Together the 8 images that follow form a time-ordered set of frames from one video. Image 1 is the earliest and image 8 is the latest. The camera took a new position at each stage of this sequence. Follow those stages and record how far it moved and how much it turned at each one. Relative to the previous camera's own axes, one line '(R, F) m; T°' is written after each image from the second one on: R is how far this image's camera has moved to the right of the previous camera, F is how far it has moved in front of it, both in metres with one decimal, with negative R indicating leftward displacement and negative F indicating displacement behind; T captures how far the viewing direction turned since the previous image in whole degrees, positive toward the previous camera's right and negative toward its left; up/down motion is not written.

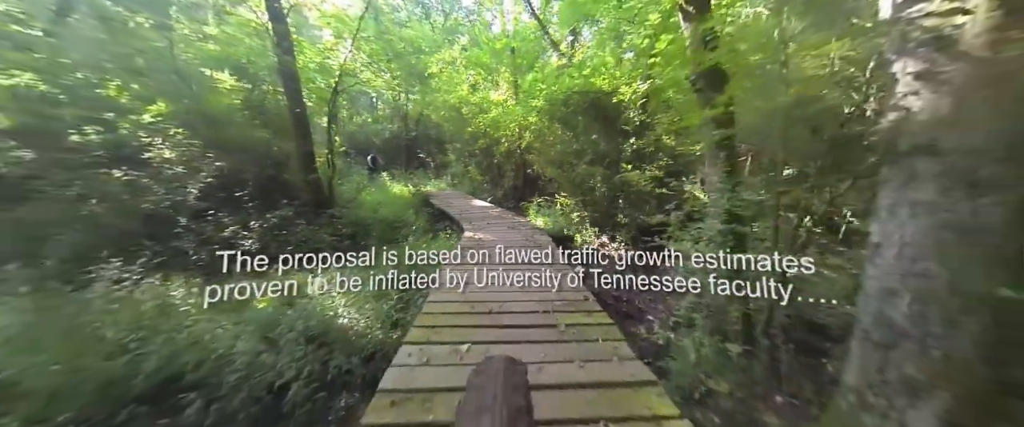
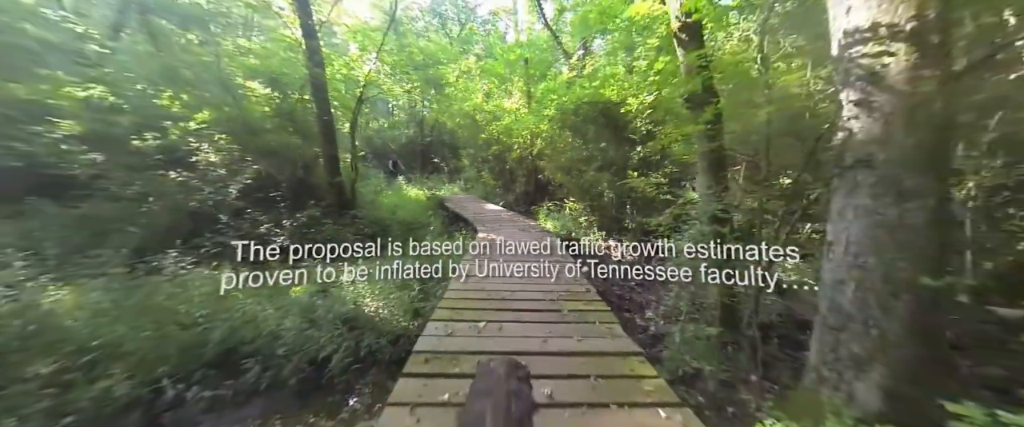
(0.0, -0.2) m; -2°
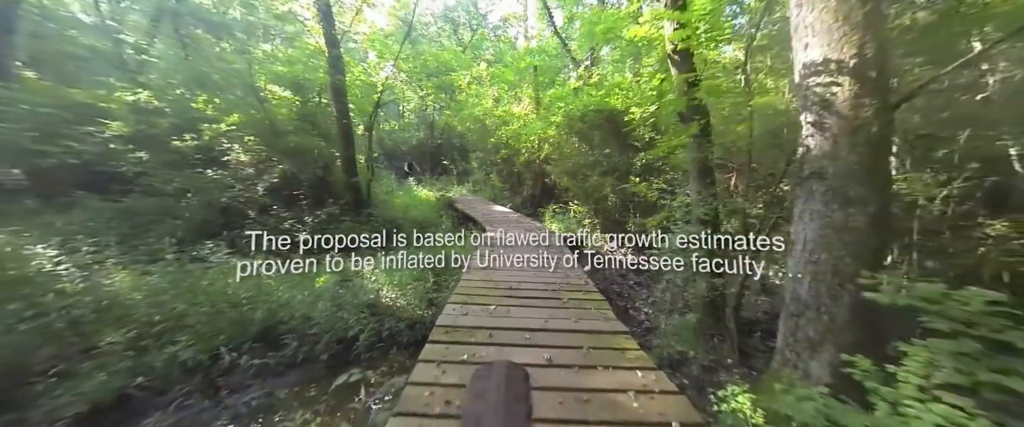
(0.0, -0.2) m; -1°
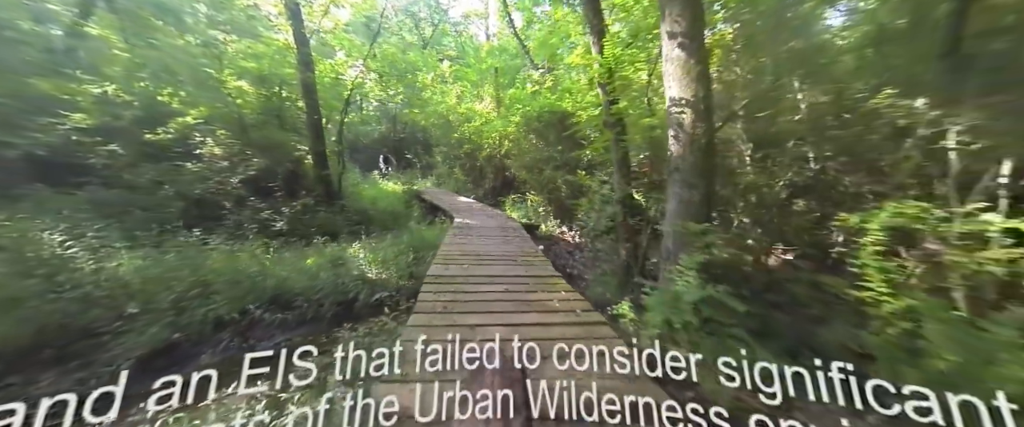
(0.0, -0.6) m; +7°
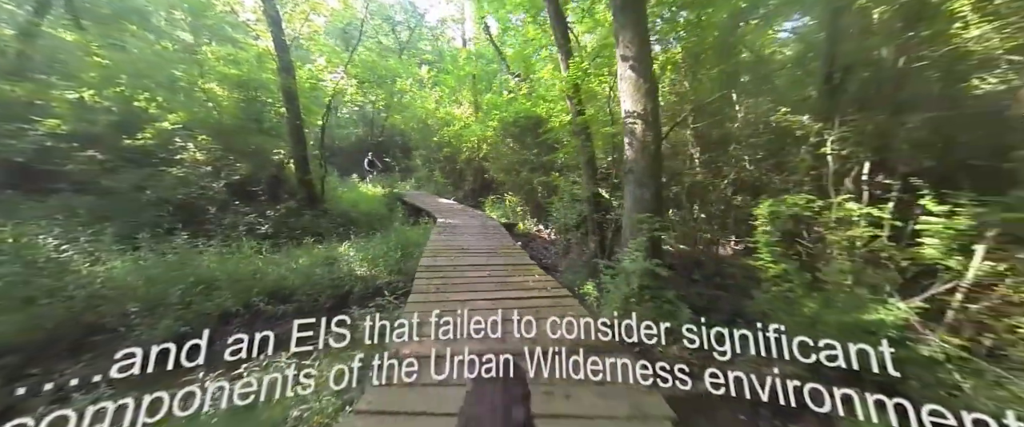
(0.0, -0.3) m; +4°
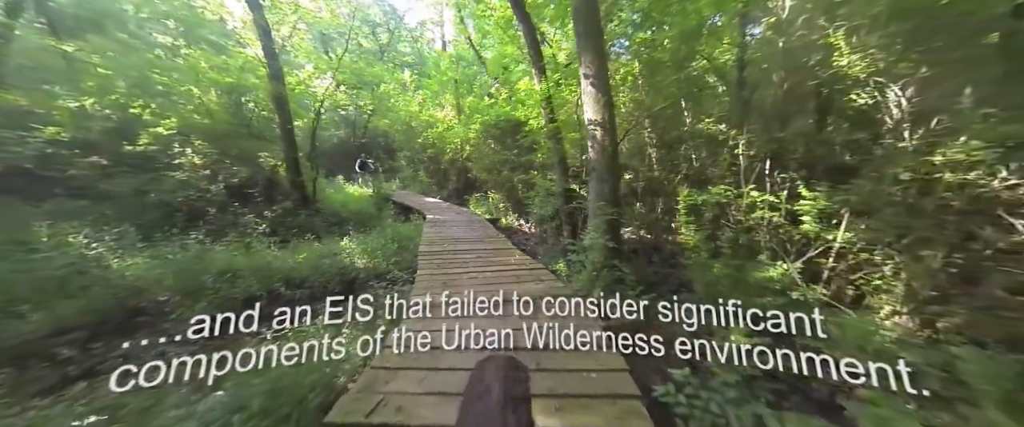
(0.0, -0.5) m; +3°
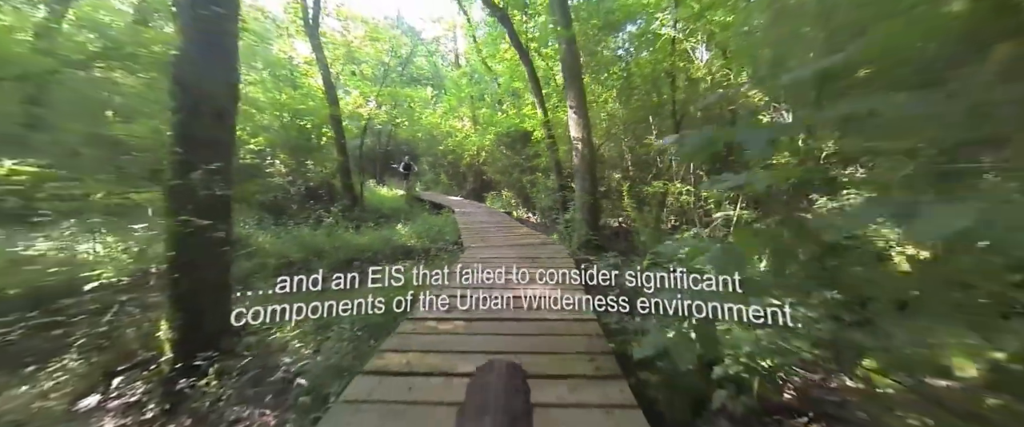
(0.0, -1.2) m; -2°
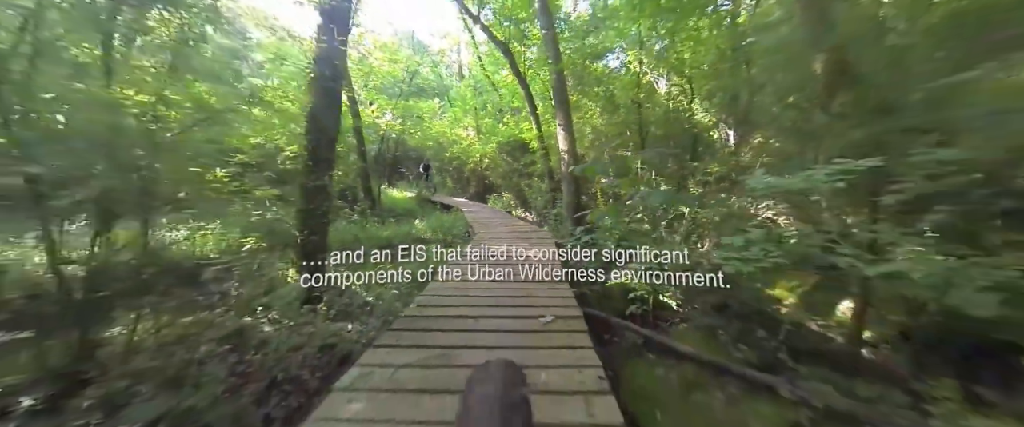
(0.0, -0.9) m; 0°
